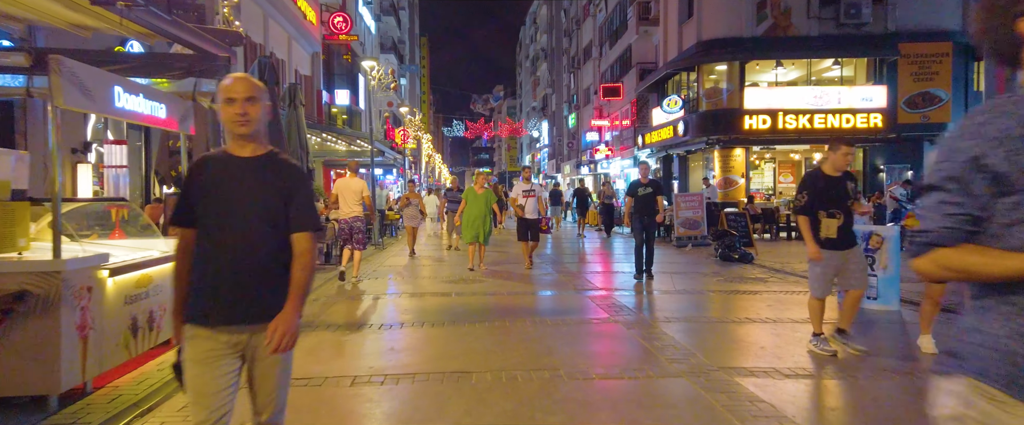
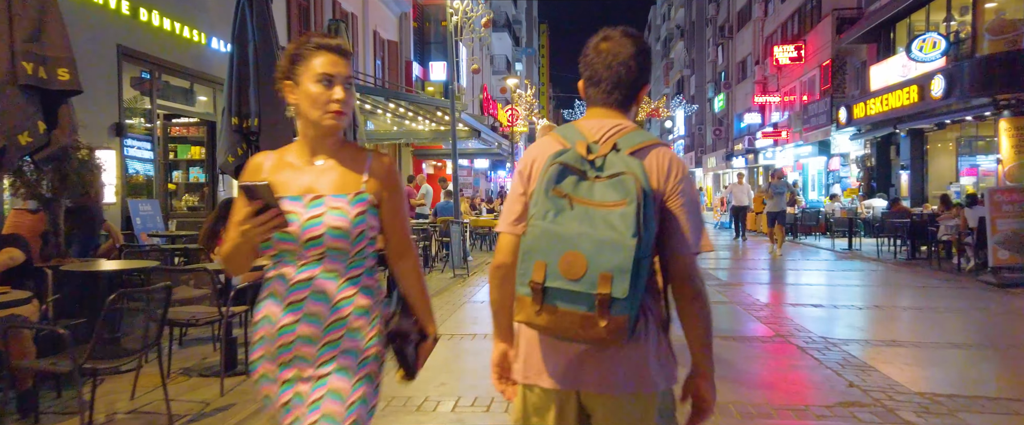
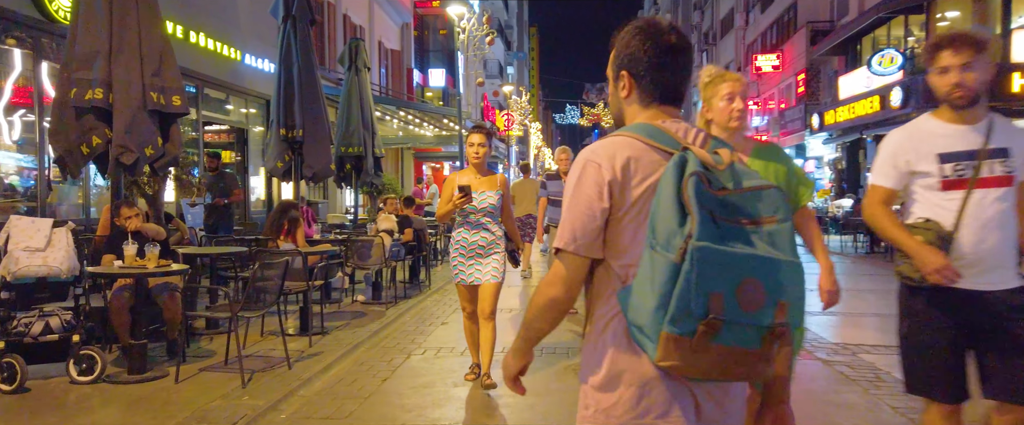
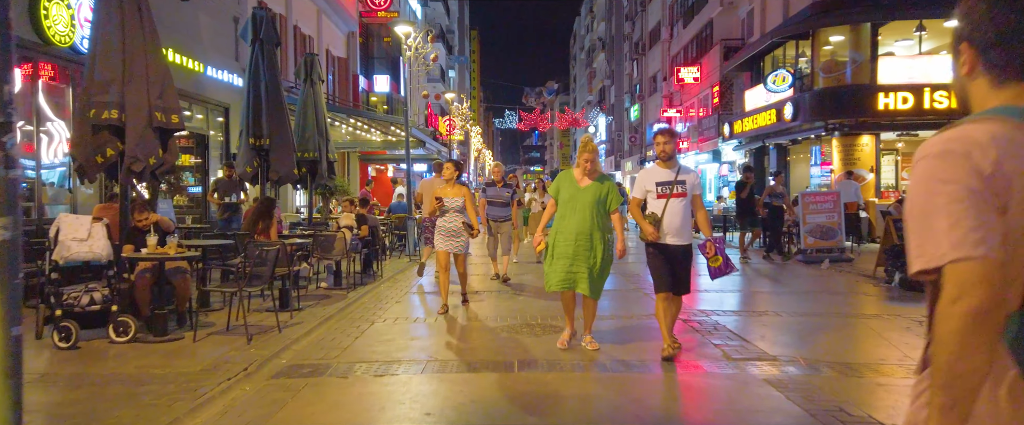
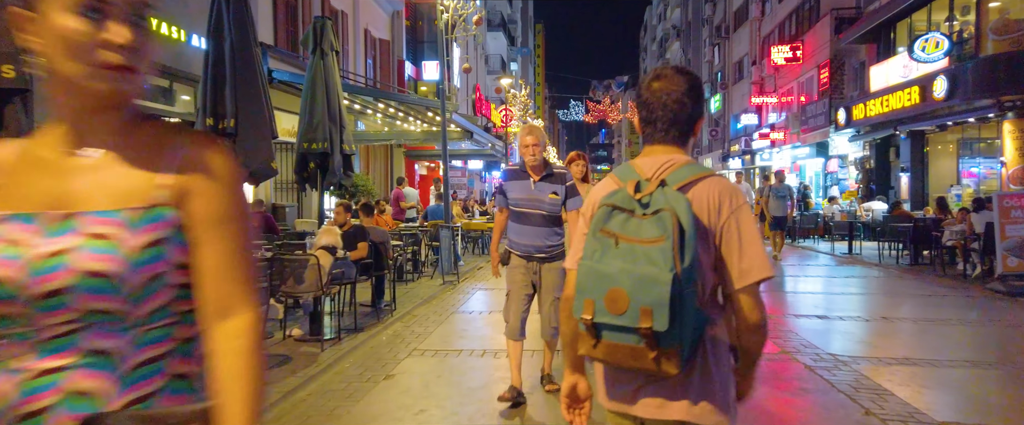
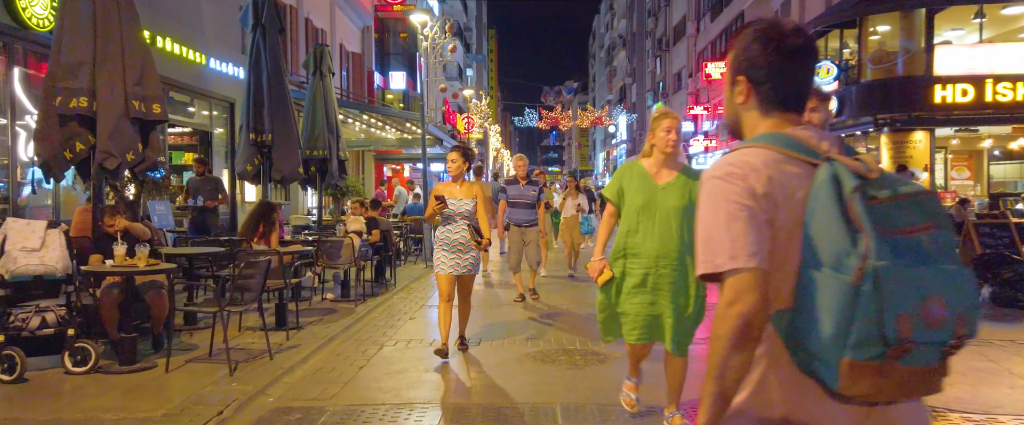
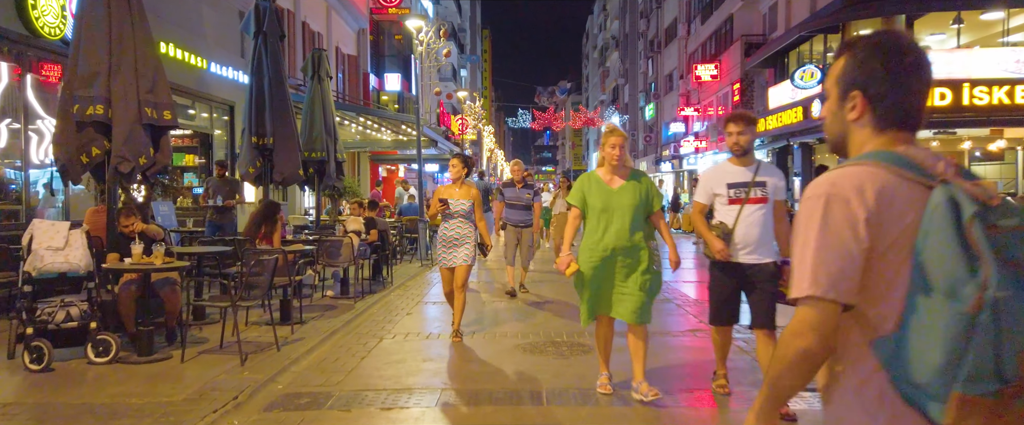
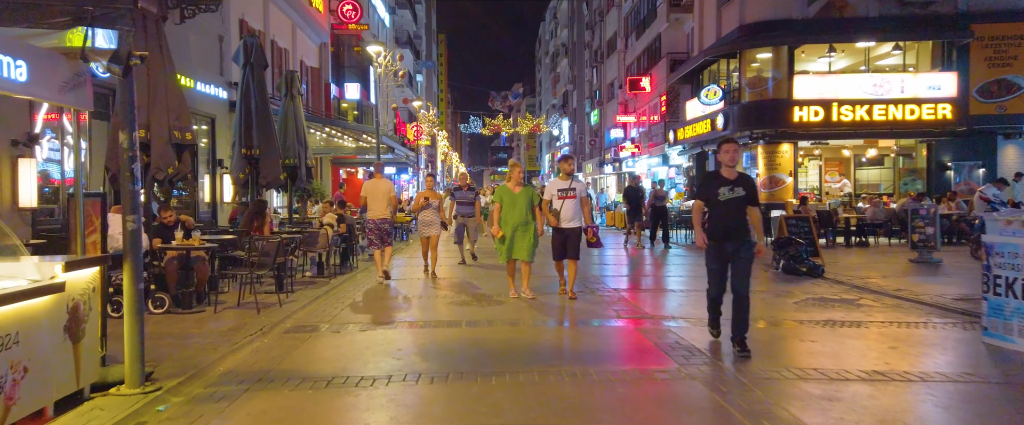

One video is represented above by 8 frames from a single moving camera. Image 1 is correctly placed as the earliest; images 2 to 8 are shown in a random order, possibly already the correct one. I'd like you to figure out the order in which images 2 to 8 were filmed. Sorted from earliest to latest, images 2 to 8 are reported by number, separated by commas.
8, 4, 7, 6, 3, 2, 5
